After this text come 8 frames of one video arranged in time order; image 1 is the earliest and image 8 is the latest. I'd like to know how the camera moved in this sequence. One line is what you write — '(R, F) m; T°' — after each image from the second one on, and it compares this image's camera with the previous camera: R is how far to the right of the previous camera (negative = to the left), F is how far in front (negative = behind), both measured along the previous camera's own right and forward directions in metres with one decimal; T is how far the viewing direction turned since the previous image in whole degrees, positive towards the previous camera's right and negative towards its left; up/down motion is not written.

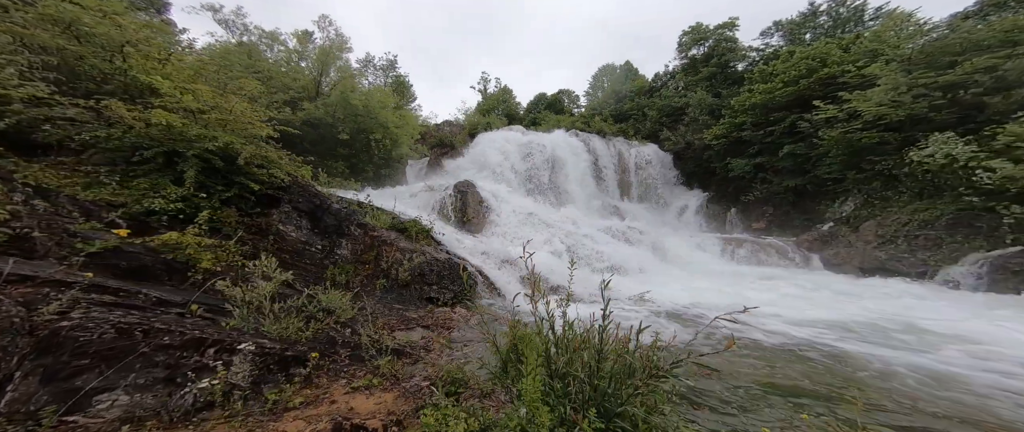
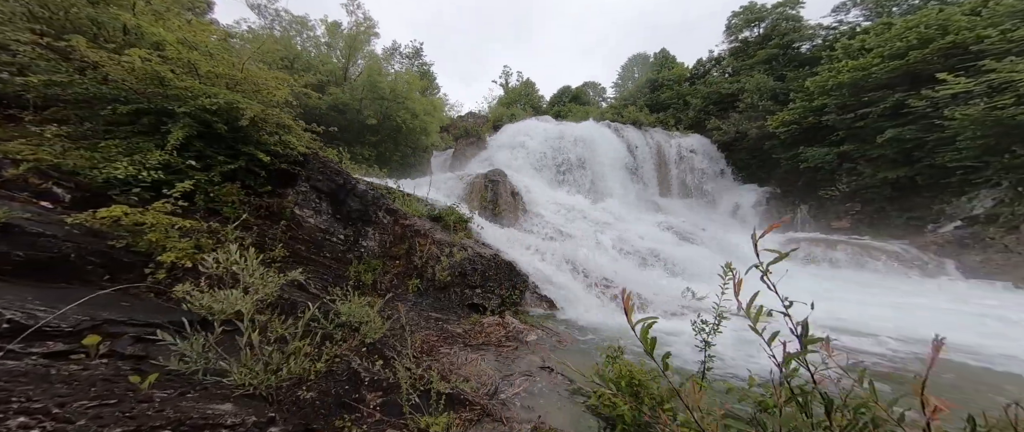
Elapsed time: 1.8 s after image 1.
(-0.5, +1.0) m; -4°
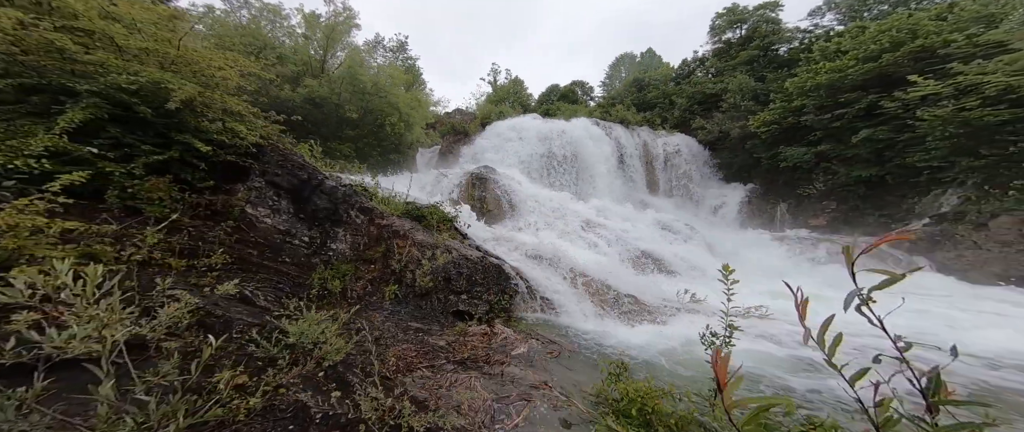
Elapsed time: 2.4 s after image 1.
(0.0, +0.3) m; +3°
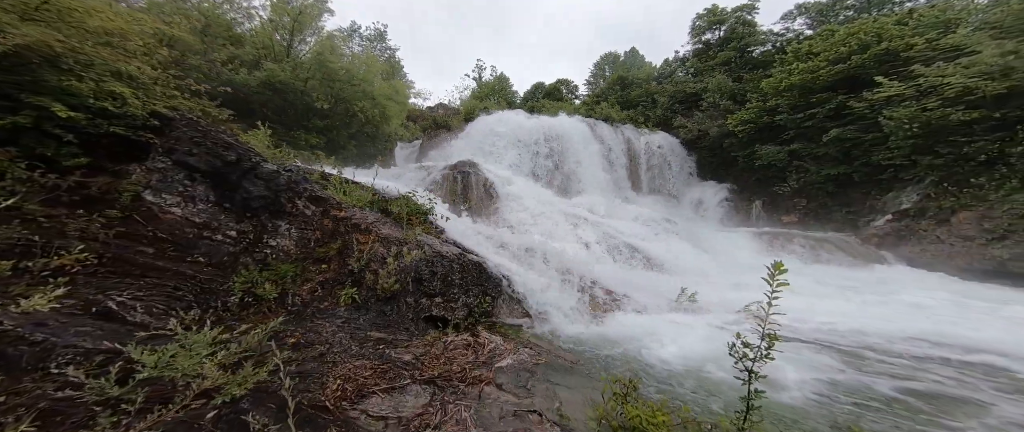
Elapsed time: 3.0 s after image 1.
(0.0, +0.4) m; +3°
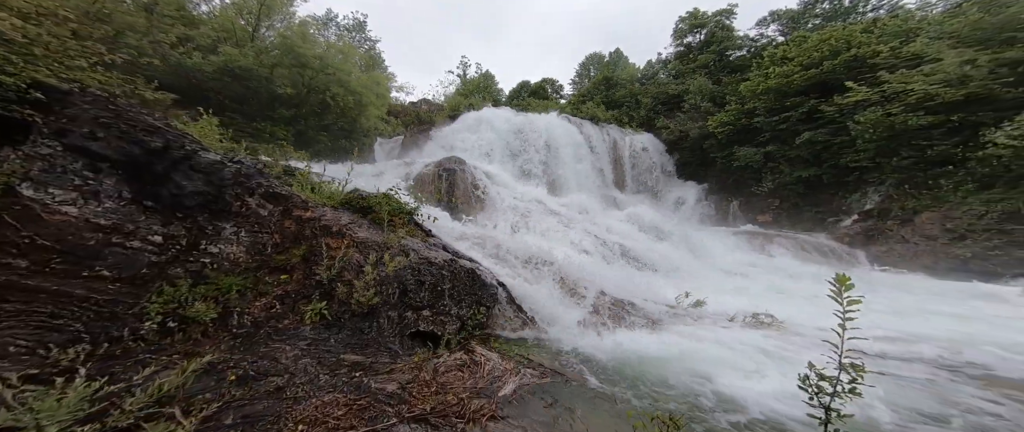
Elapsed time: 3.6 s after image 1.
(-0.2, +0.4) m; +4°
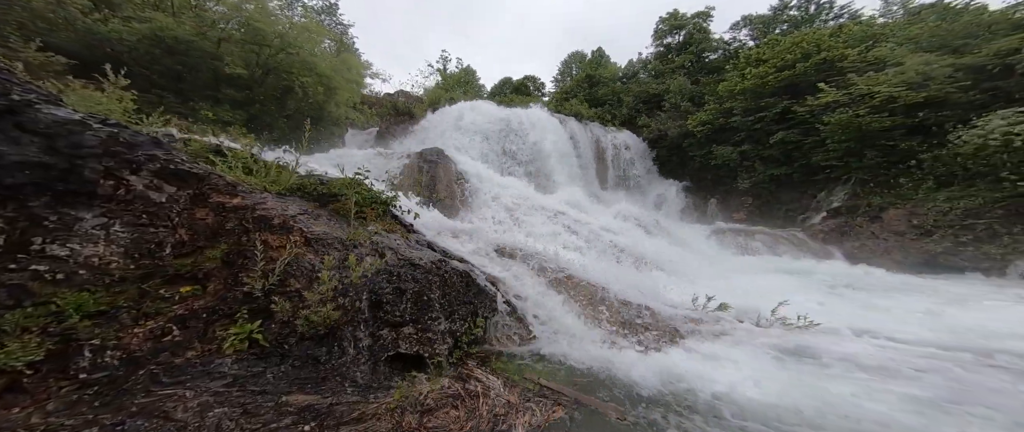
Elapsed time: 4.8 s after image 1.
(-0.2, +0.6) m; +4°
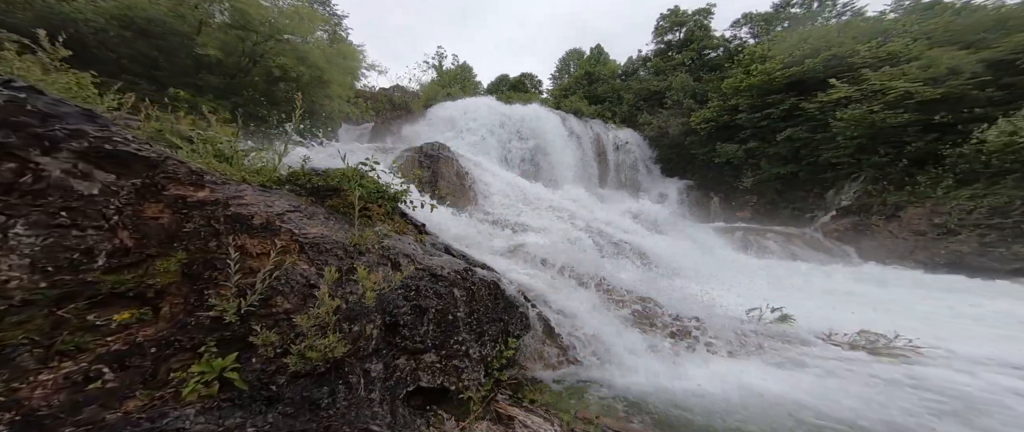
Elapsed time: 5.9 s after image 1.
(-0.3, +0.6) m; +1°
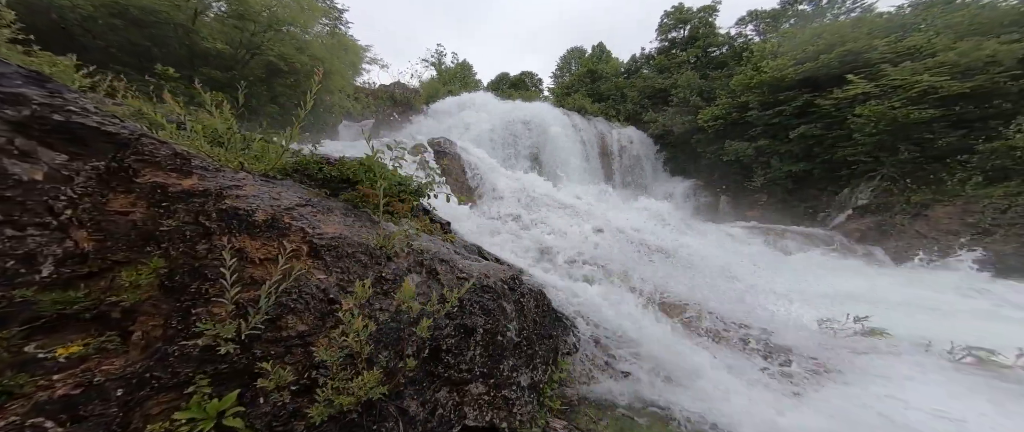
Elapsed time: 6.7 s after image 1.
(-0.3, +0.4) m; 0°
